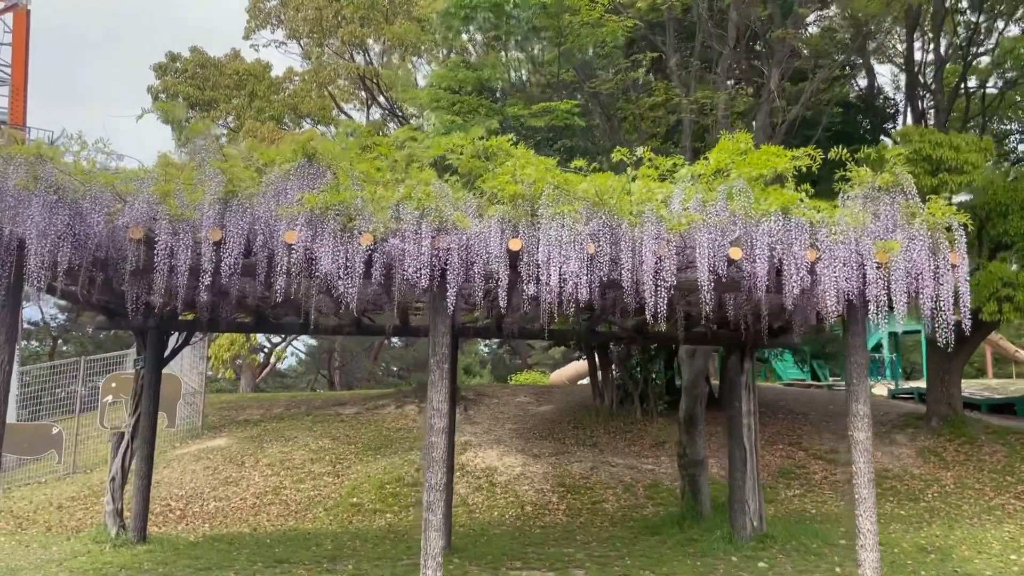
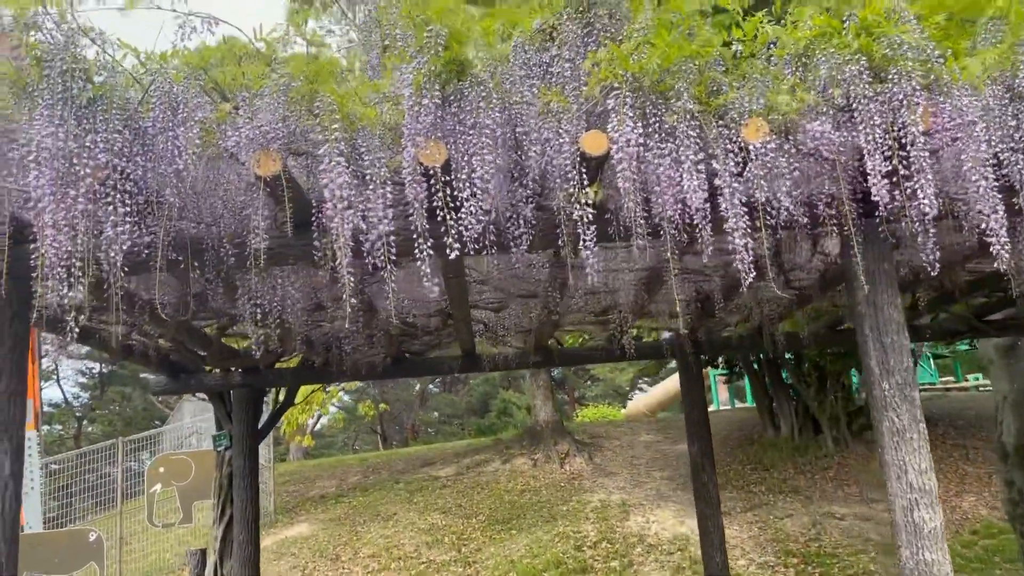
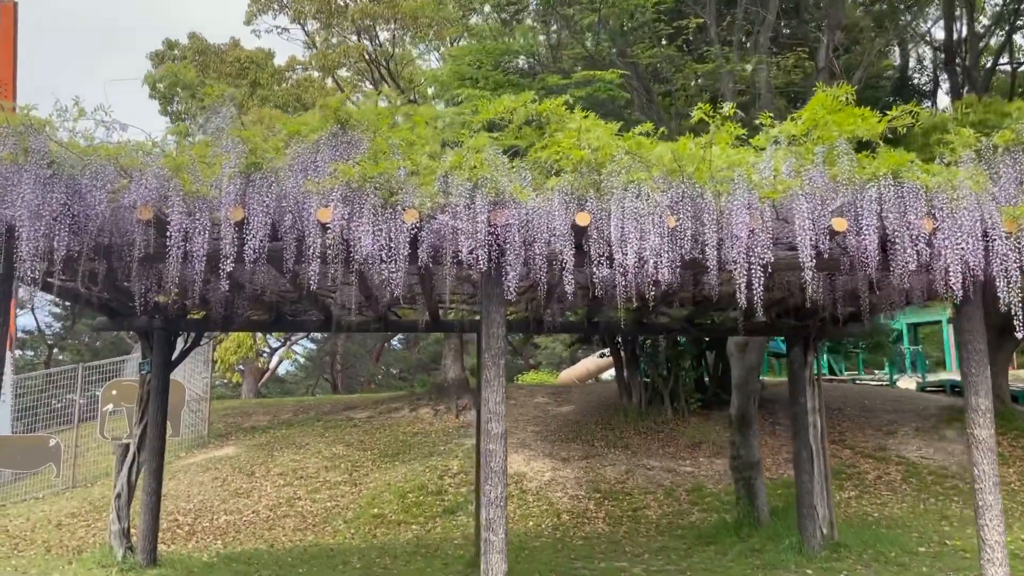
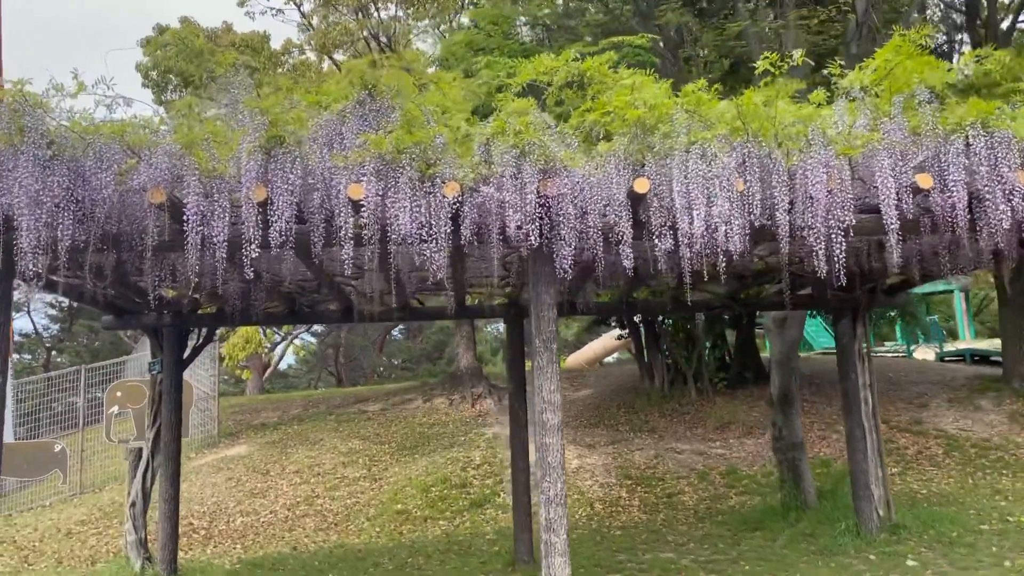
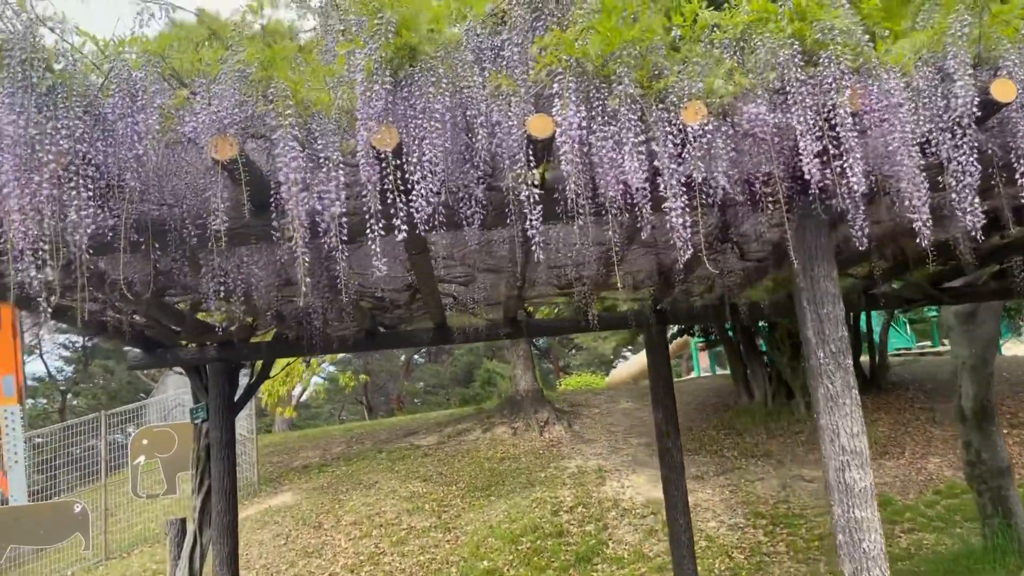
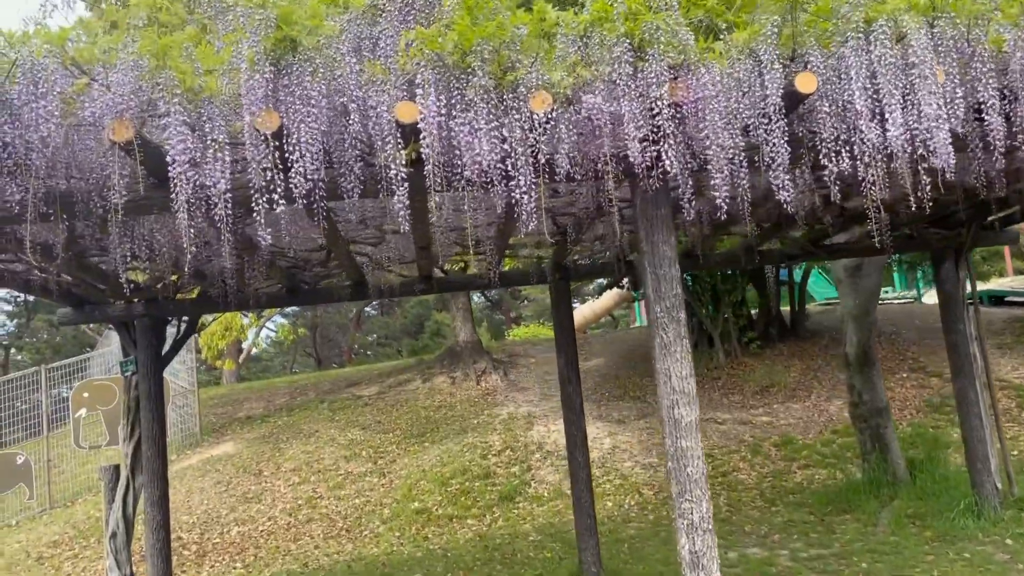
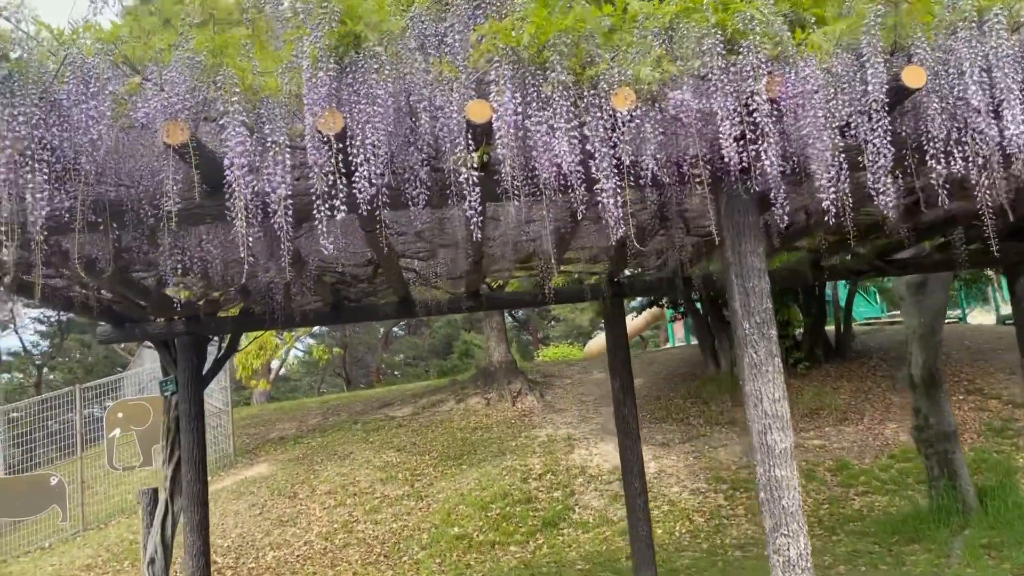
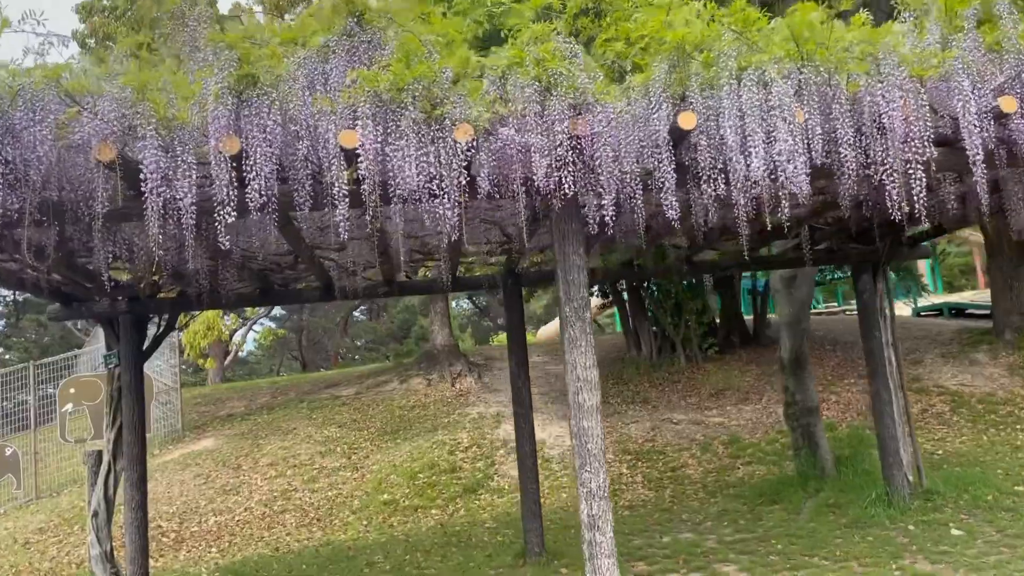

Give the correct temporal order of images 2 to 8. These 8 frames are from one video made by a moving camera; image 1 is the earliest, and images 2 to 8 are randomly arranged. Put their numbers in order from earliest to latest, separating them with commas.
3, 4, 8, 6, 7, 5, 2
